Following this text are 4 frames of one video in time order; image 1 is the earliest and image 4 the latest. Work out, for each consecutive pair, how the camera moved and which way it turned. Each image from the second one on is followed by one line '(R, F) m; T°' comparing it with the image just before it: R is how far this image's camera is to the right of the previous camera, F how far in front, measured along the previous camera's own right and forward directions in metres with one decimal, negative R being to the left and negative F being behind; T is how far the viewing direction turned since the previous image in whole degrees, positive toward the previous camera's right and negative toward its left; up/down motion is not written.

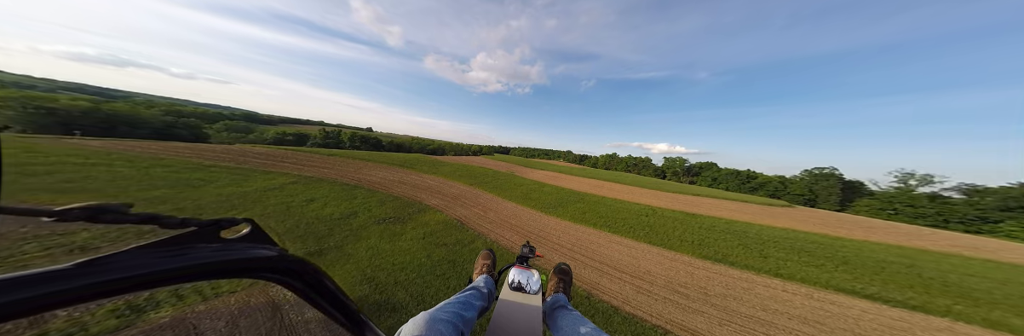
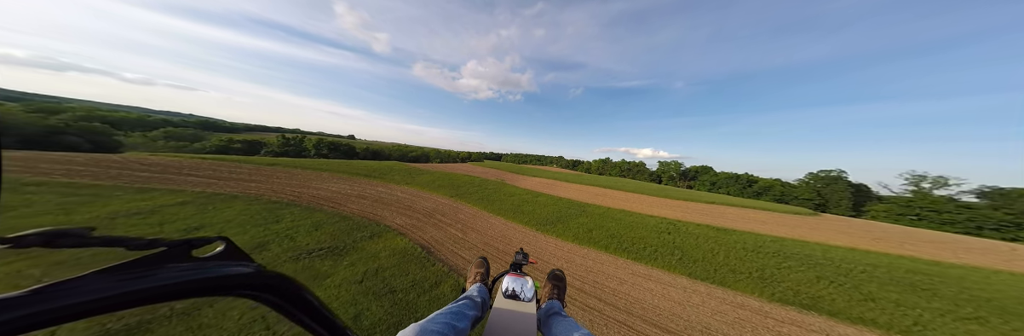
(+0.1, +1.1) m; +4°
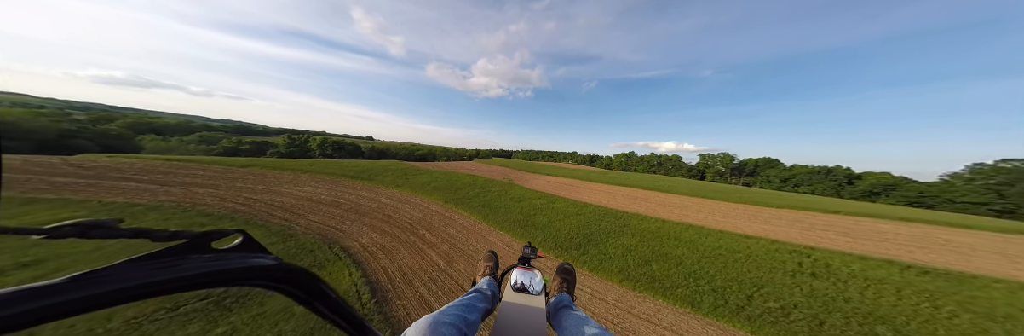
(+0.1, +1.5) m; -4°
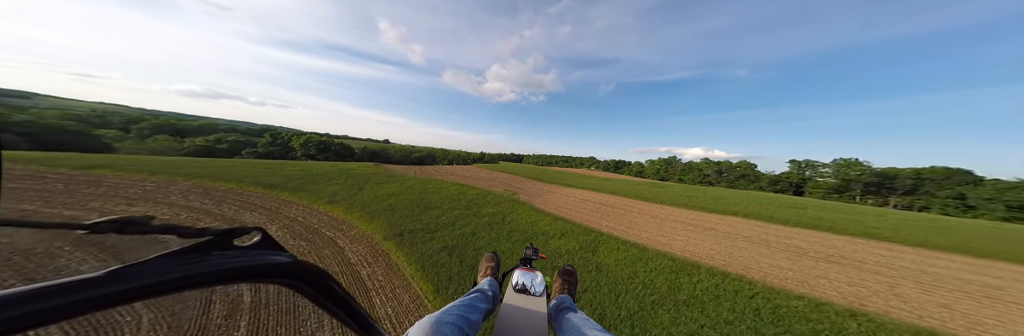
(+0.2, +2.8) m; -4°
